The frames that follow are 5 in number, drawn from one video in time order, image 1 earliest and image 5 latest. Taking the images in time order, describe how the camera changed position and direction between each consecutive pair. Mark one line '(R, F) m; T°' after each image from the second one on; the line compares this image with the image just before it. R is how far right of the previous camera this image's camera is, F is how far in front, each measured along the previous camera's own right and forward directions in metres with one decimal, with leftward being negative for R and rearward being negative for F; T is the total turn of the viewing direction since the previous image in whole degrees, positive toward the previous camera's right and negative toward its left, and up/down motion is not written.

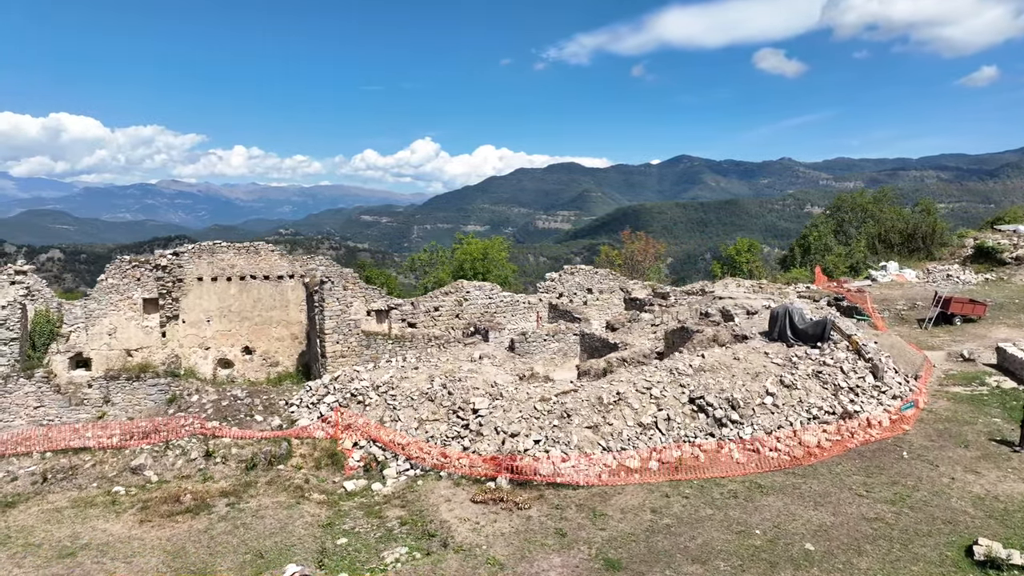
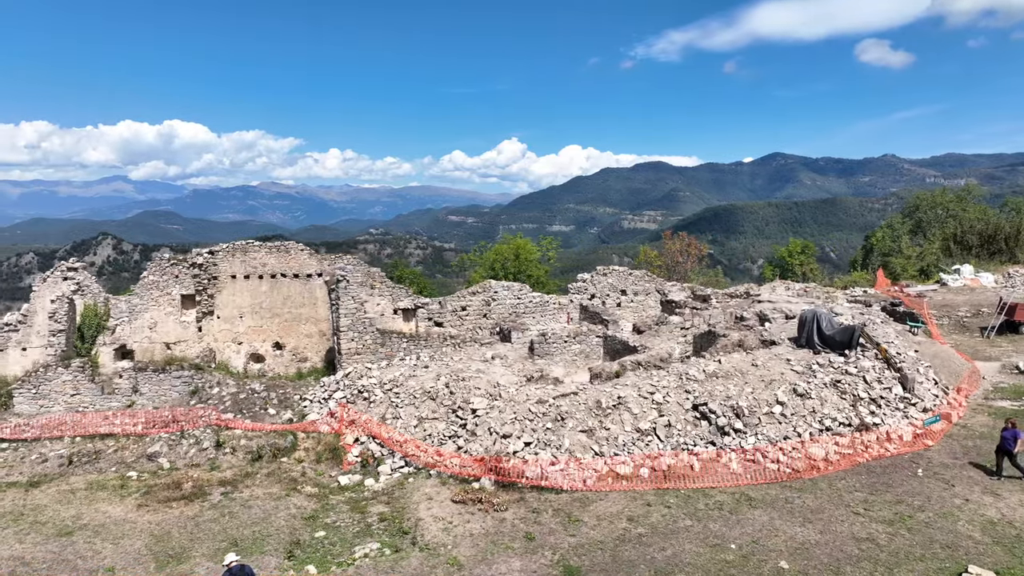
(+1.6, +0.2) m; -7°
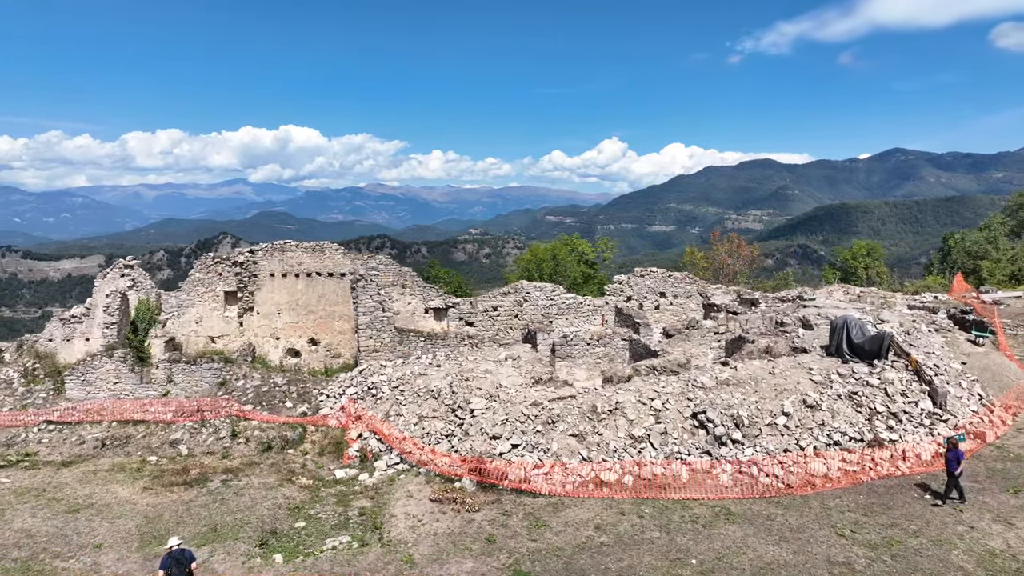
(+1.8, +0.2) m; -8°
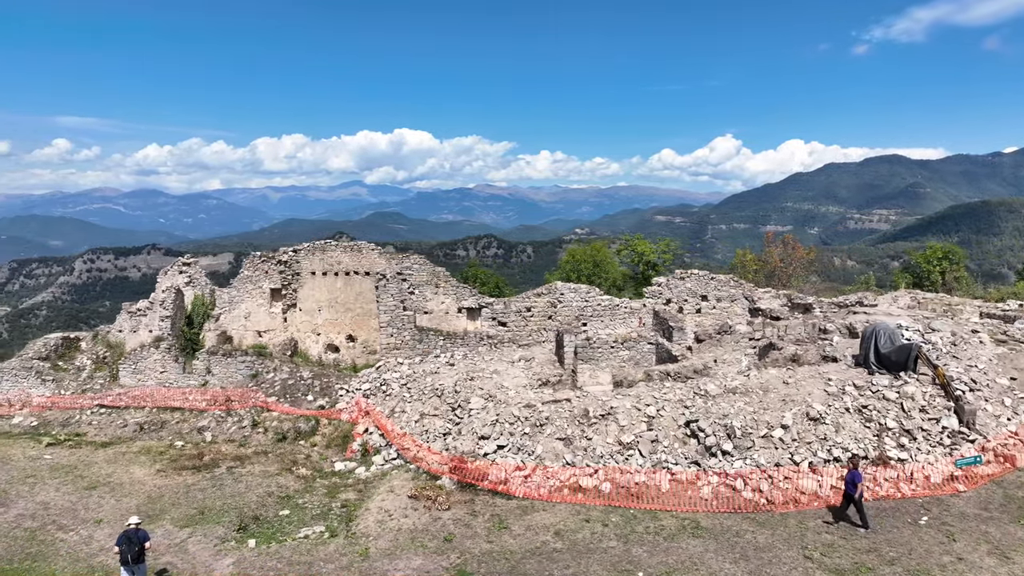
(+2.0, +0.1) m; -8°
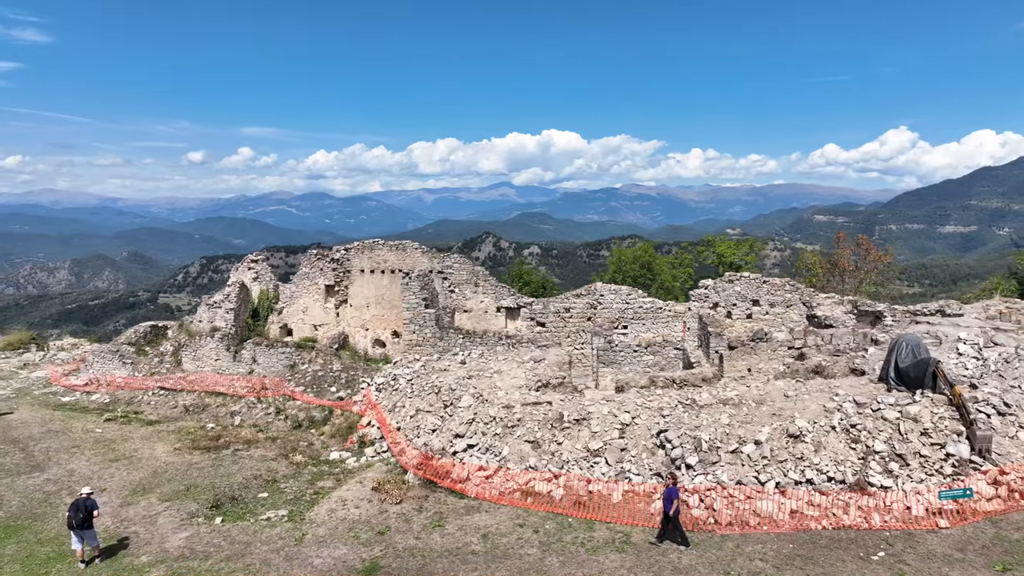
(+2.9, +0.3) m; -11°
